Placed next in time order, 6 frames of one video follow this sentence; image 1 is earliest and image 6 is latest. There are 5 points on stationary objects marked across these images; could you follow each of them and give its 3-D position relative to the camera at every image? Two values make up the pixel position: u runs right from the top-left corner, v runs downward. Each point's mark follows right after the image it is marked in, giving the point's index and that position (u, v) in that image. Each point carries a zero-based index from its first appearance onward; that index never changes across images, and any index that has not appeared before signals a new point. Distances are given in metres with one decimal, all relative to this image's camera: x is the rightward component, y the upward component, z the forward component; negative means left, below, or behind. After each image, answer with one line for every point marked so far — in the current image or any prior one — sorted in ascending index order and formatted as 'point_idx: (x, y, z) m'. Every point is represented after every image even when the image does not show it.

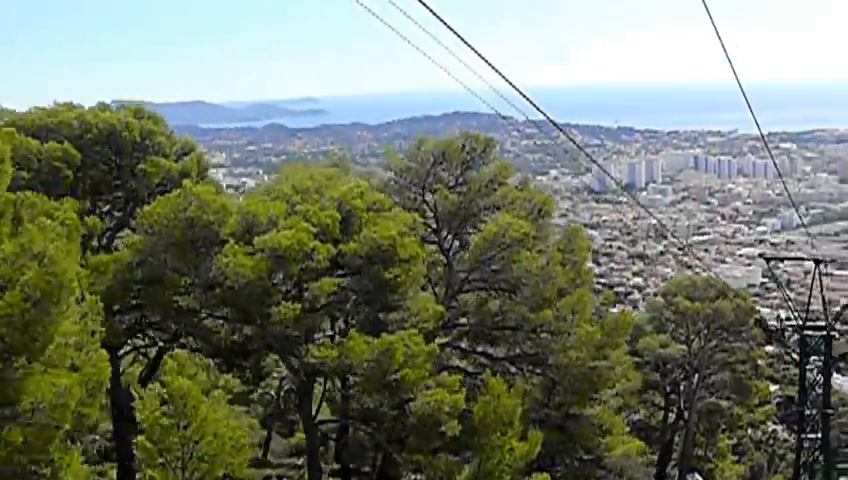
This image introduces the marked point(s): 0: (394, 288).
0: (-0.2, -0.3, +7.7) m
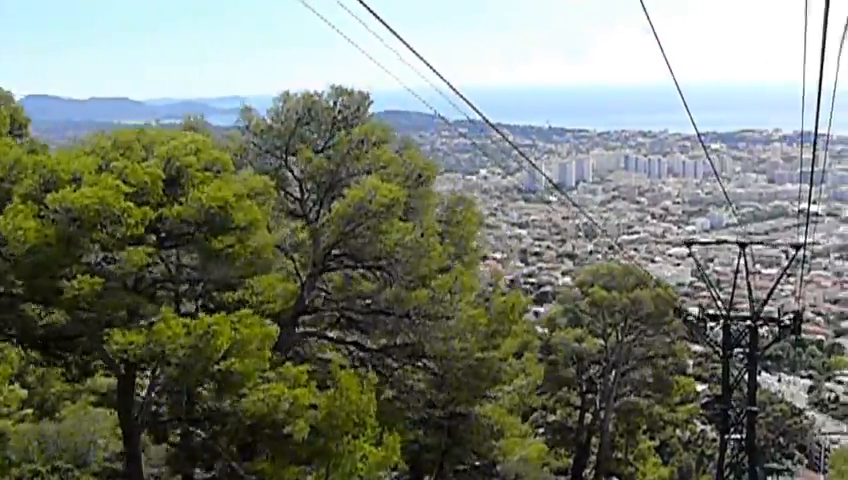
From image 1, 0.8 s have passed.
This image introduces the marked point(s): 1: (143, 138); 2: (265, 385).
0: (-1.1, -0.1, +6.3) m
1: (-1.7, +0.6, +6.9) m
2: (-0.8, -0.8, +5.9) m
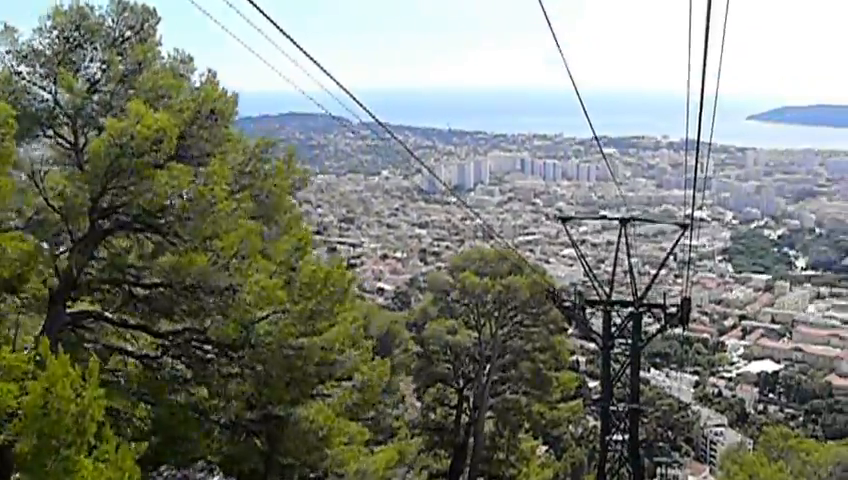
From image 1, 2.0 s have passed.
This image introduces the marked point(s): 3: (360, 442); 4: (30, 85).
0: (-2.0, +0.1, +4.6) m
1: (-2.7, +0.9, +5.2) m
2: (-1.7, -0.5, +4.3) m
3: (-0.4, -1.3, +7.4) m
4: (-2.1, +0.8, +6.1) m
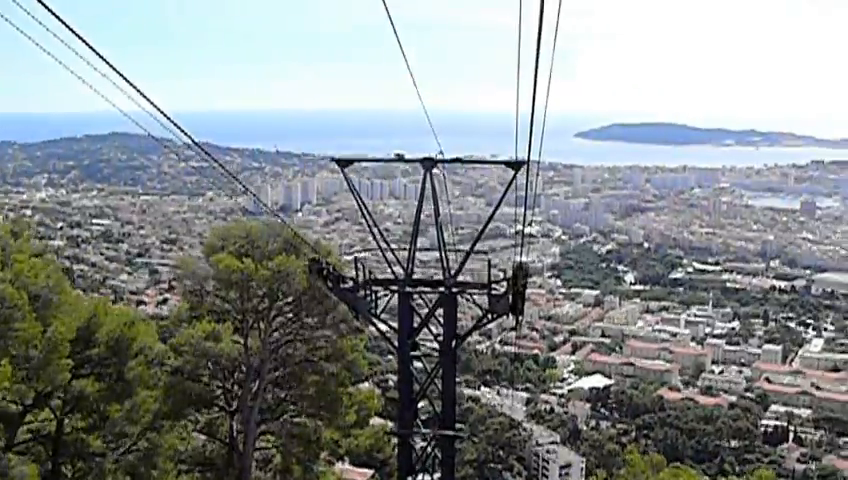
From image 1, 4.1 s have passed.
0: (-3.0, +0.5, +1.5) m
1: (-3.7, +1.2, +1.9) m
2: (-2.6, -0.2, +1.1) m
3: (-1.8, -1.0, +4.5) m
4: (-3.3, +1.1, +3.0) m
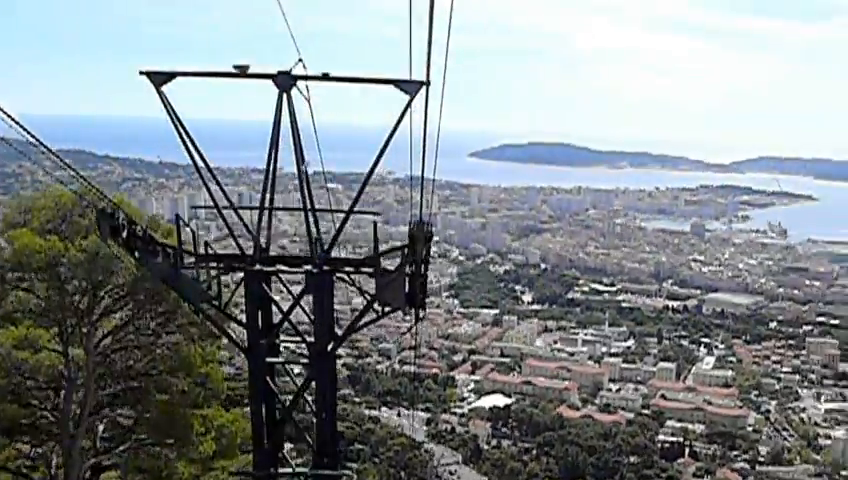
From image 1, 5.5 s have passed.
0: (-2.6, +0.4, +1.3) m
1: (-3.4, +1.2, +1.7) m
2: (-2.2, -0.2, +1.0) m
3: (-1.7, -1.1, +4.4) m
4: (-3.0, +1.1, +2.8) m
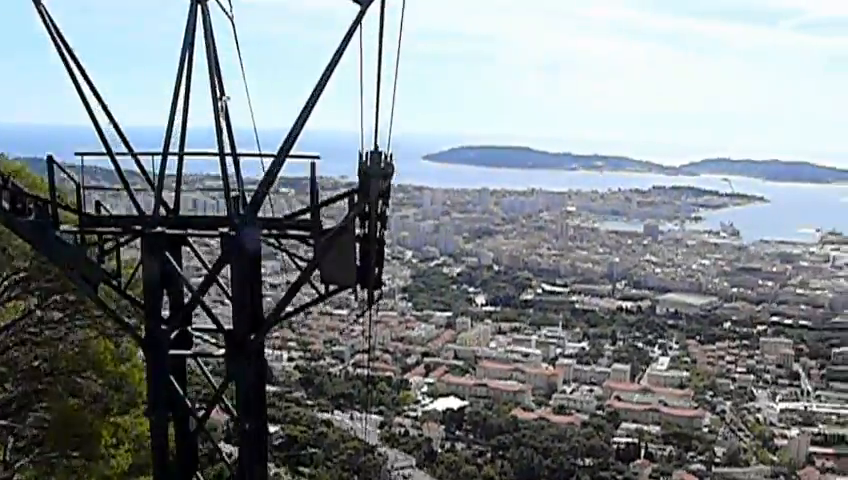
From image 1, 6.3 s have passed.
0: (-2.6, +0.6, +0.3) m
1: (-3.4, +1.4, +0.7) m
2: (-2.2, 0.0, 0.0) m
3: (-1.8, -0.9, +3.4) m
4: (-3.1, +1.2, +1.7) m
